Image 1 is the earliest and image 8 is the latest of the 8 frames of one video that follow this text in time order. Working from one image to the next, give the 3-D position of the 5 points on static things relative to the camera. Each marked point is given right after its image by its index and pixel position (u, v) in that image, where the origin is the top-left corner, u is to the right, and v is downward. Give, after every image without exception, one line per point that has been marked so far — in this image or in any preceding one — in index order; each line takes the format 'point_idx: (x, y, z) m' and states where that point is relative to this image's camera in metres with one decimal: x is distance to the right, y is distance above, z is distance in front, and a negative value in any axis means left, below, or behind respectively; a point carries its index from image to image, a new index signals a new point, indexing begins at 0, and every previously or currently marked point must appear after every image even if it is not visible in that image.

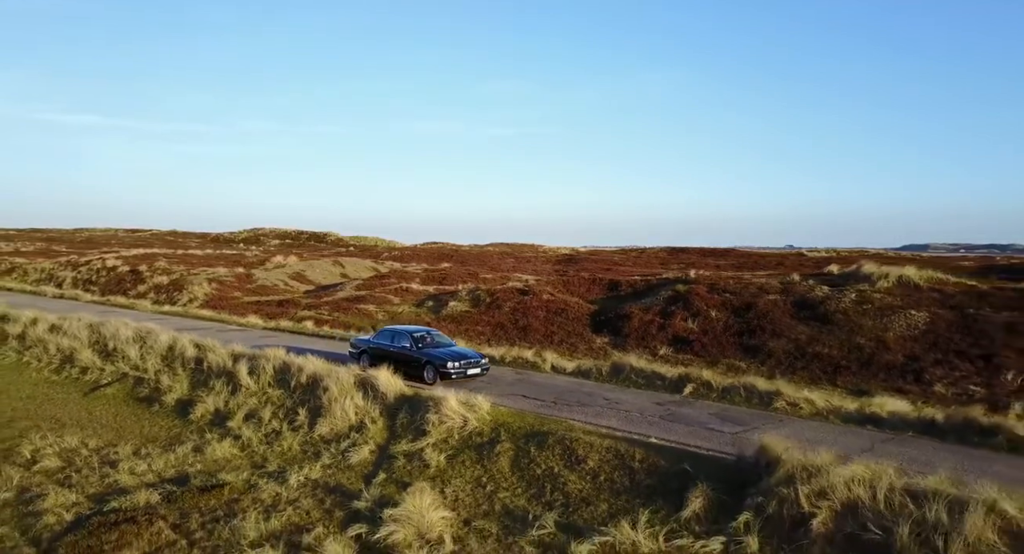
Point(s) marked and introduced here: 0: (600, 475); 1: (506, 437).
0: (+1.3, -2.9, +10.7) m
1: (-0.1, -2.7, +12.4) m
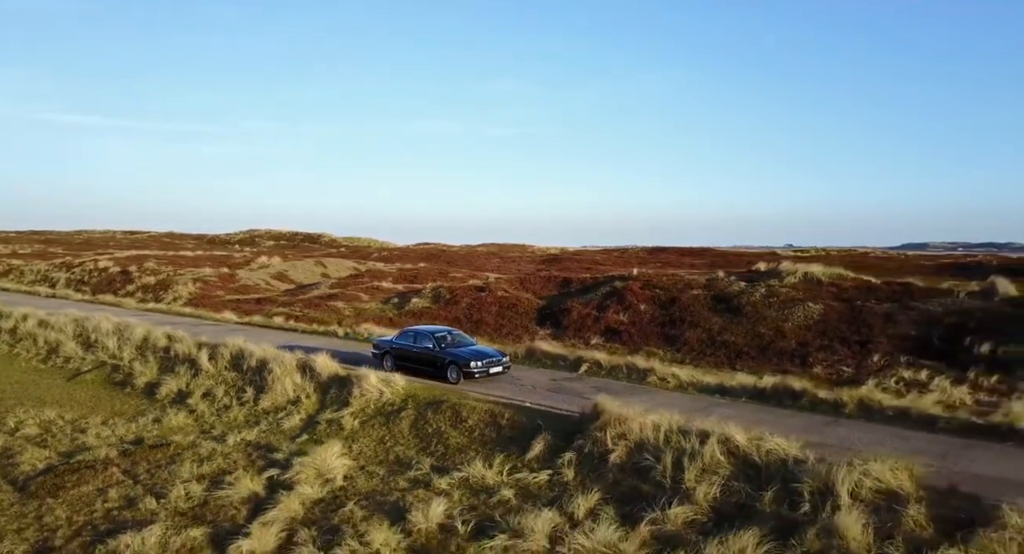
0: (-0.7, -2.8, +13.2) m
1: (-2.0, -2.6, +14.9) m
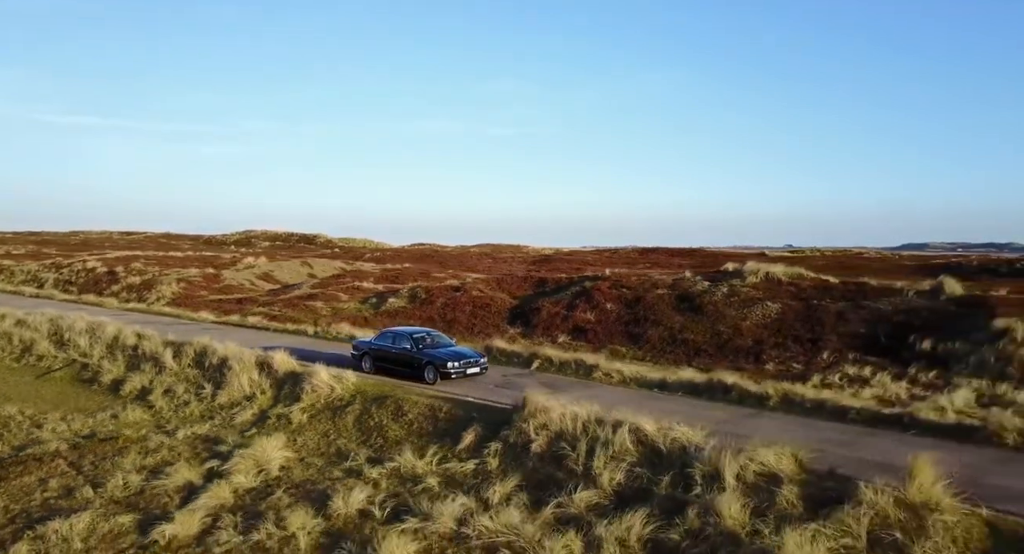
0: (-1.9, -2.8, +13.7) m
1: (-3.2, -2.6, +15.4) m
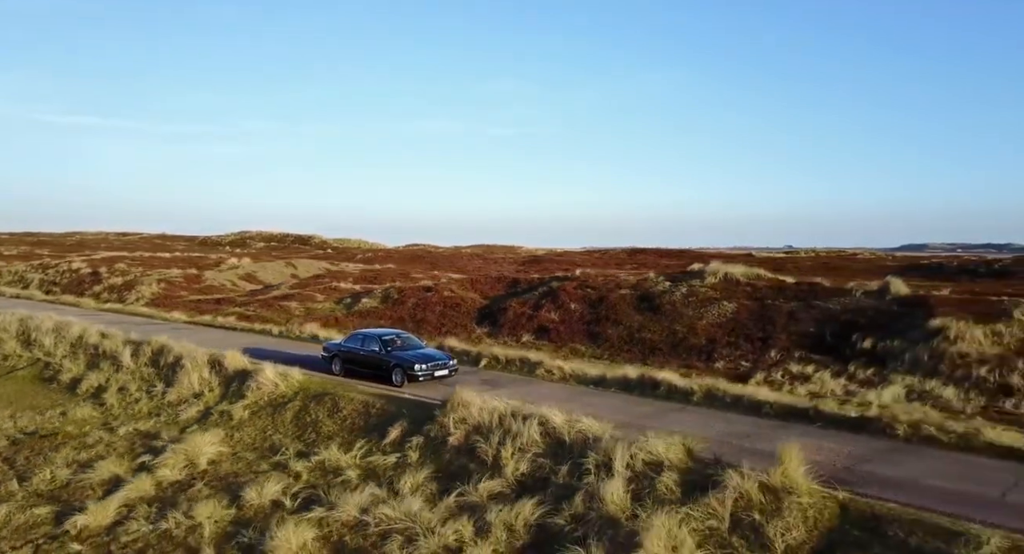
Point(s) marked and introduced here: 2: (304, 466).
0: (-3.2, -2.7, +14.0) m
1: (-4.6, -2.6, +15.7) m
2: (-3.5, -3.2, +12.2) m
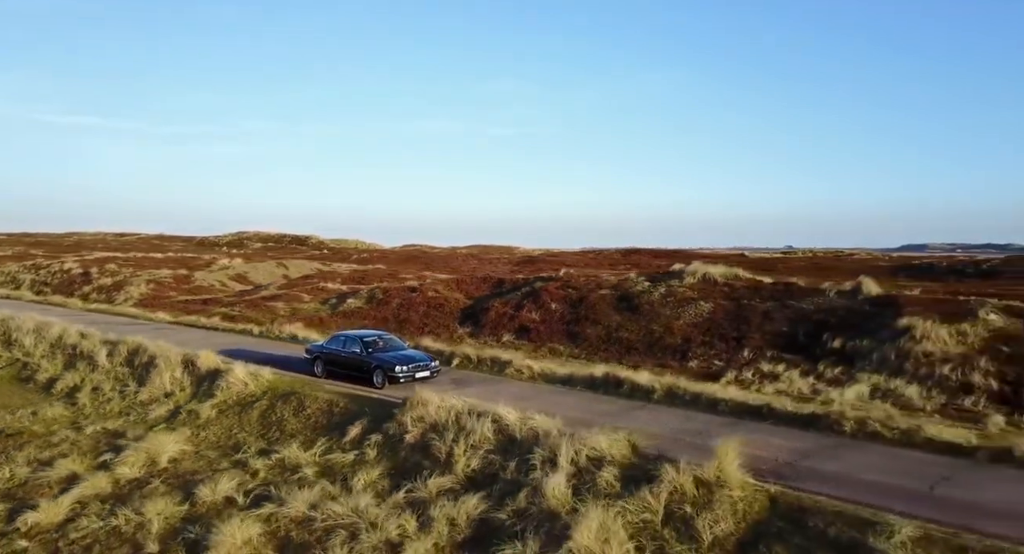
0: (-3.9, -2.7, +14.1) m
1: (-5.3, -2.6, +15.8) m
2: (-4.2, -3.1, +12.3) m
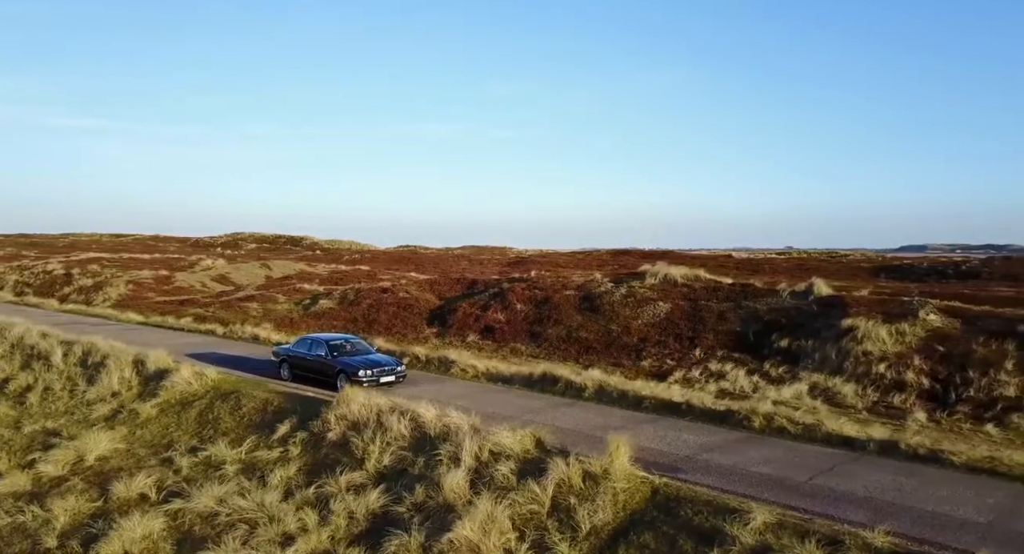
0: (-5.3, -2.7, +14.3) m
1: (-6.7, -2.6, +16.0) m
2: (-5.5, -3.1, +12.4) m
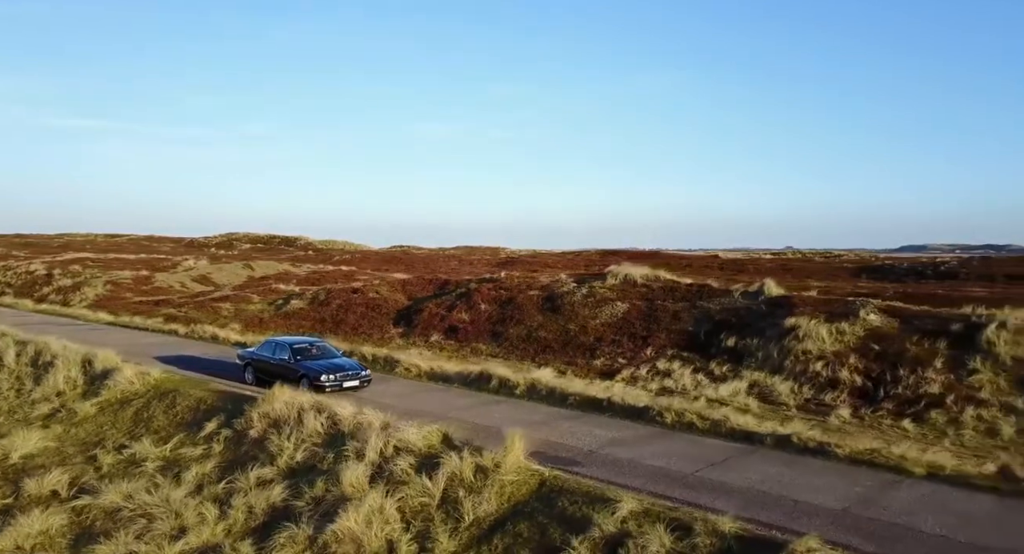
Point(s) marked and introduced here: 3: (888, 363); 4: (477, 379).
0: (-6.6, -2.7, +14.4) m
1: (-8.0, -2.6, +16.1) m
2: (-6.9, -3.1, +12.5) m
3: (+8.4, -1.9, +16.3) m
4: (-0.8, -2.3, +16.2) m
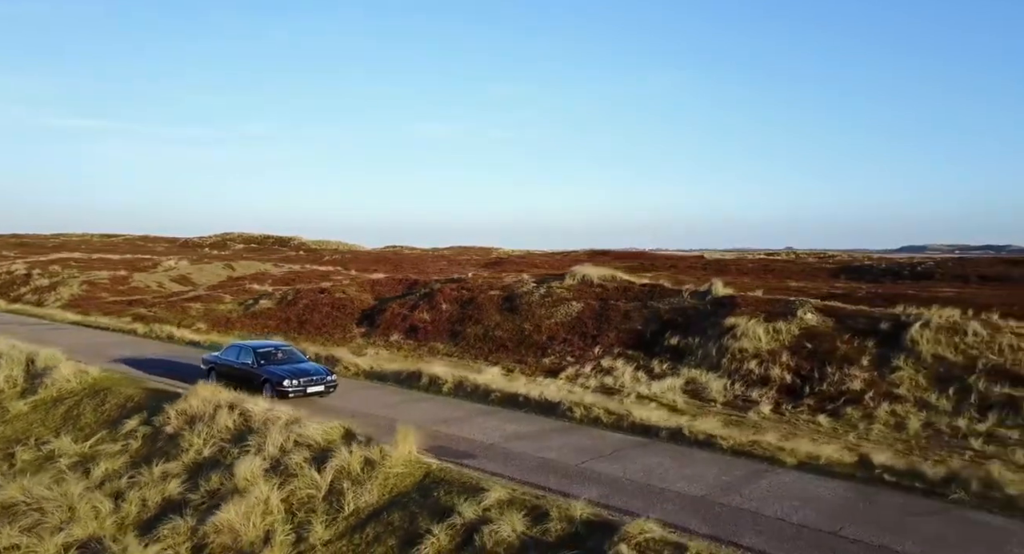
0: (-8.1, -2.7, +14.5) m
1: (-9.5, -2.5, +16.2) m
2: (-8.4, -3.1, +12.6) m
3: (+6.9, -1.9, +16.5) m
4: (-2.3, -2.2, +16.4) m
